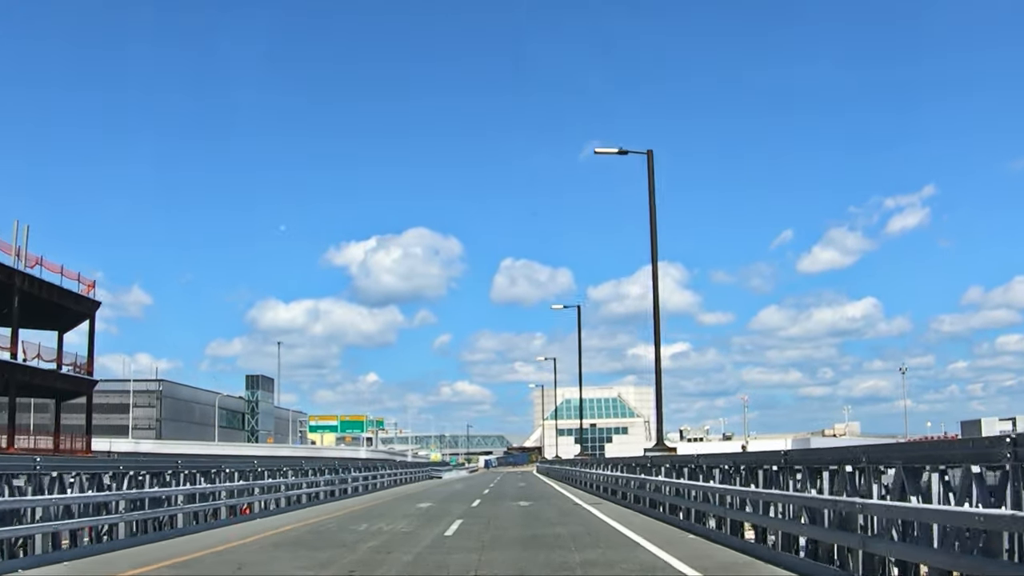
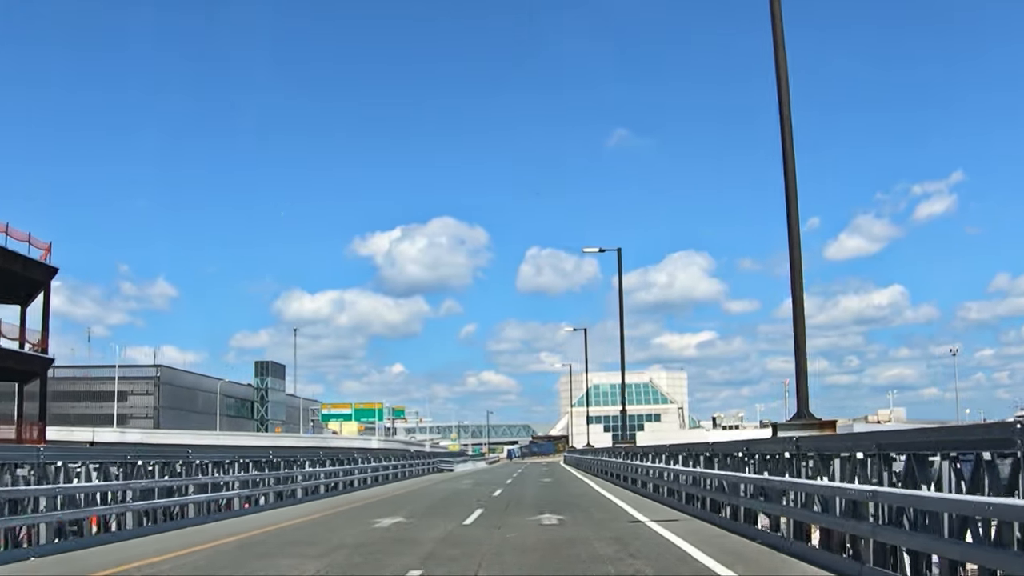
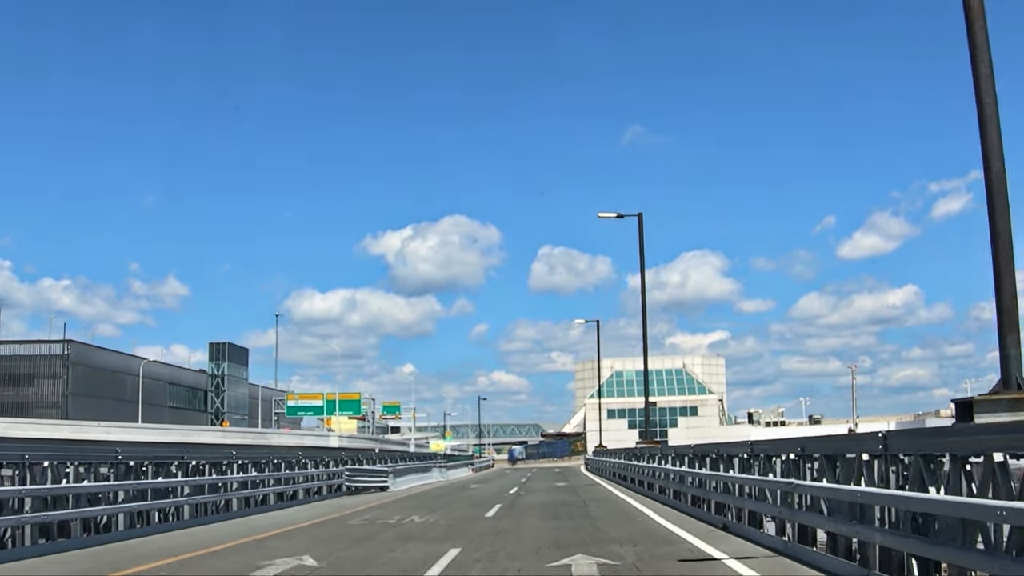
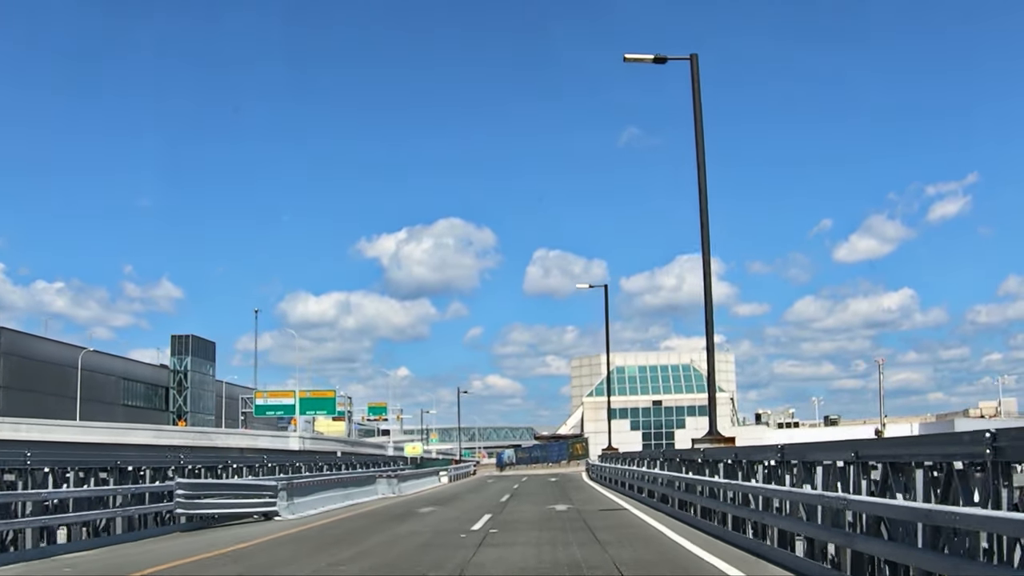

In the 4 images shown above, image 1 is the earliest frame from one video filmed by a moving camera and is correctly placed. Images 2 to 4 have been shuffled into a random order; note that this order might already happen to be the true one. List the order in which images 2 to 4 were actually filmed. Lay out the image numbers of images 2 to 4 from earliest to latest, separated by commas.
2, 3, 4
